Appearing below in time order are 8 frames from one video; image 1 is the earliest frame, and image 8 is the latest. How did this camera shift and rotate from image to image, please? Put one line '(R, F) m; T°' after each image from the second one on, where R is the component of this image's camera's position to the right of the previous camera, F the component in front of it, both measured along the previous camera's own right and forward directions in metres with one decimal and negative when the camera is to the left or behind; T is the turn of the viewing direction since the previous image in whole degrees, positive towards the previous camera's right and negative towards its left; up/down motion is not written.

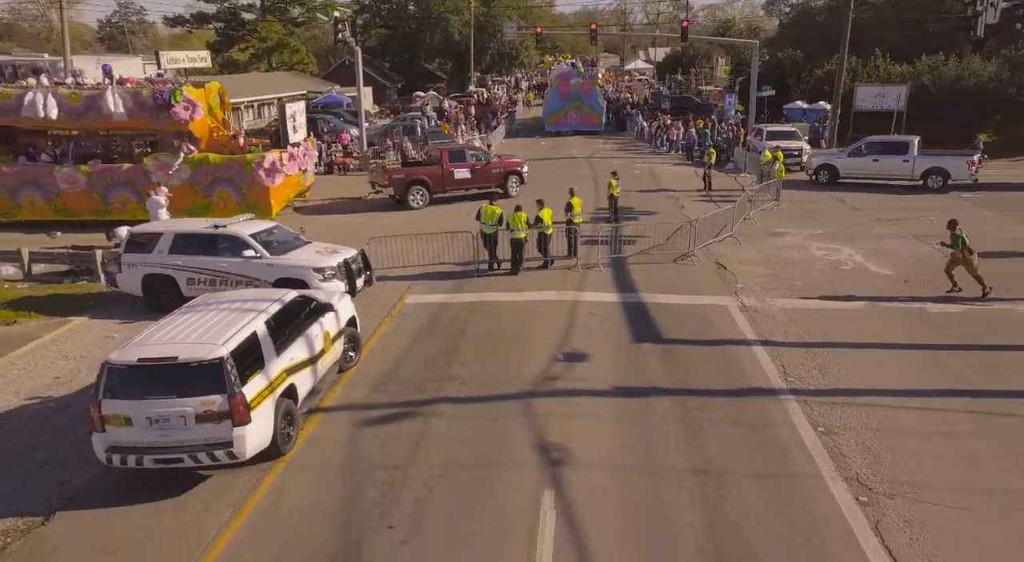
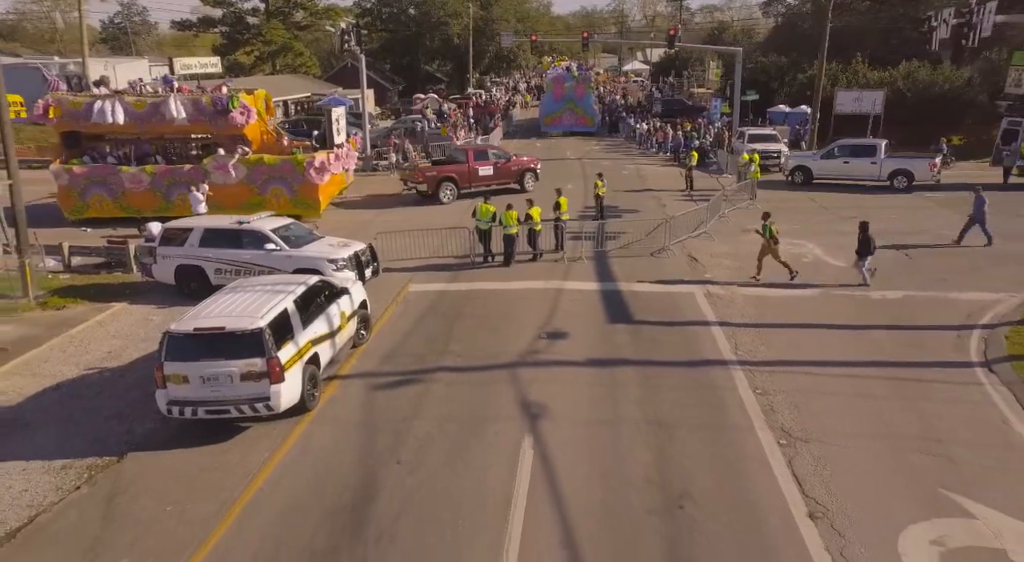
(+0.2, -1.7) m; 0°
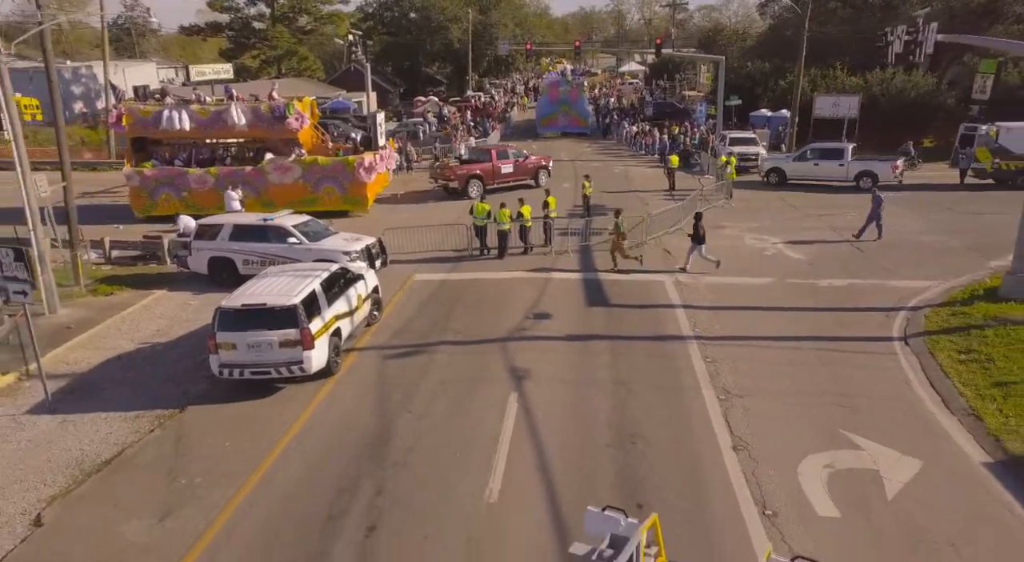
(+0.2, -2.0) m; 0°
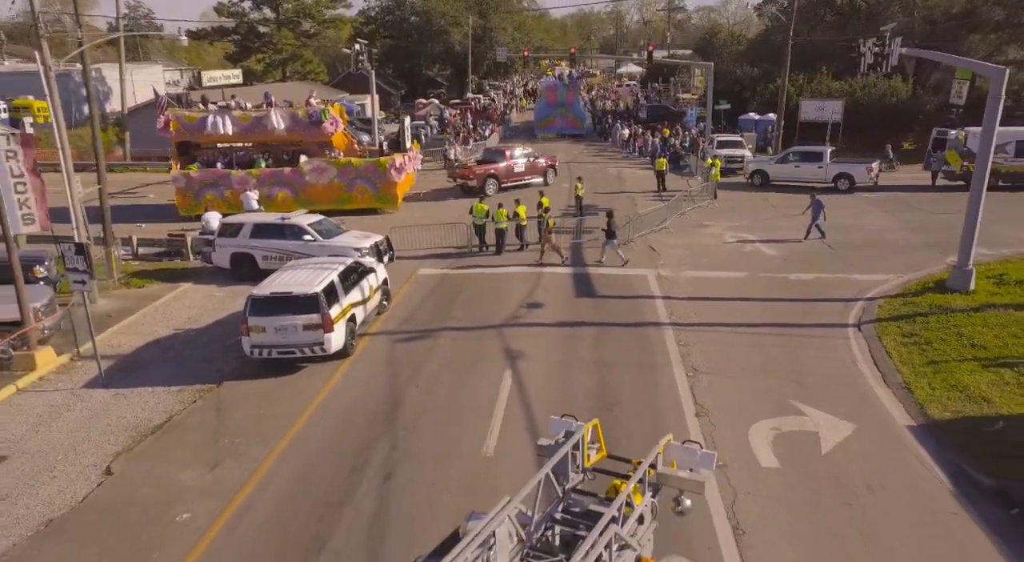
(+0.1, -1.6) m; 0°
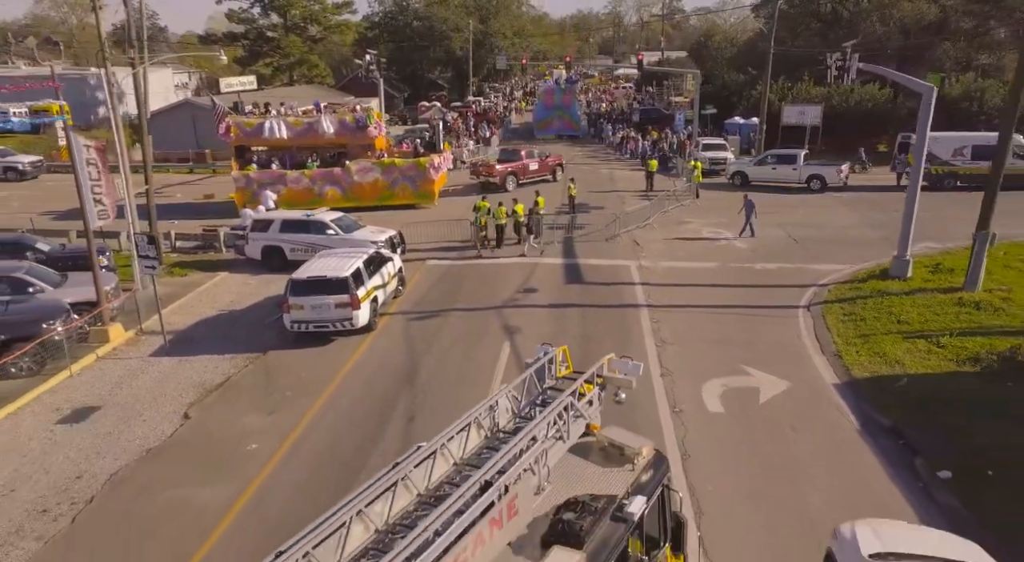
(0.0, -2.4) m; 0°
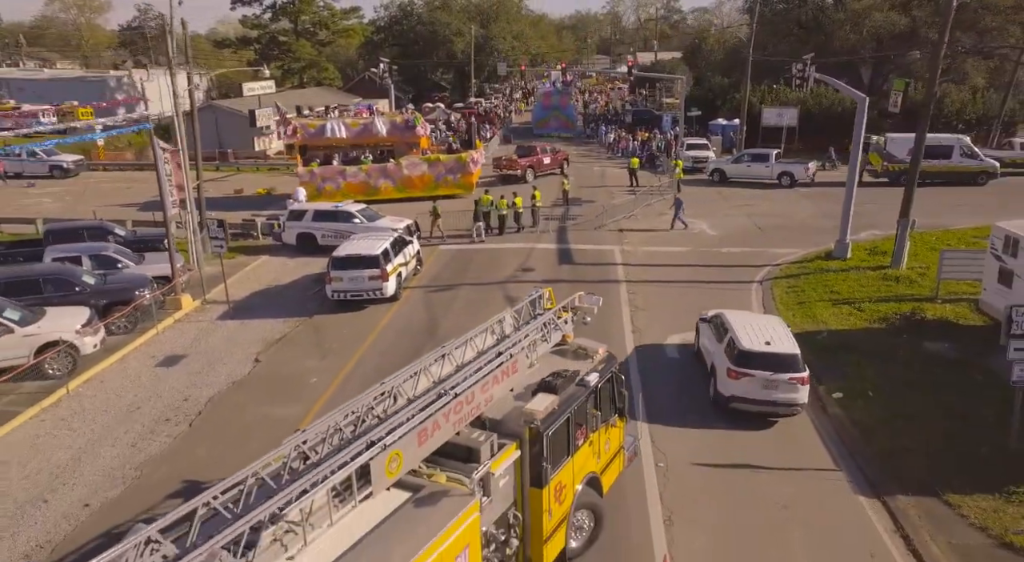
(0.0, -3.3) m; 0°
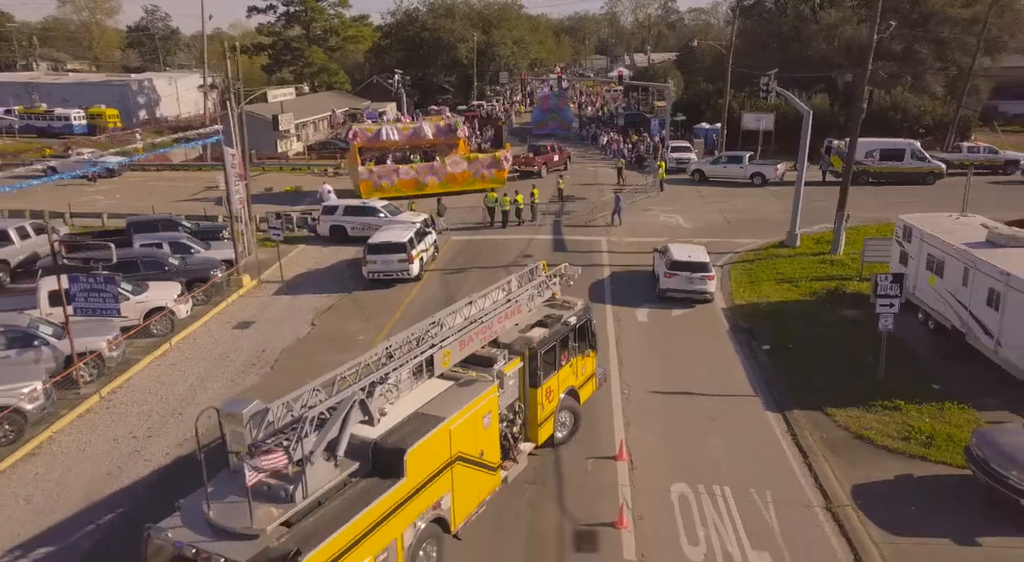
(-0.1, -4.1) m; 0°
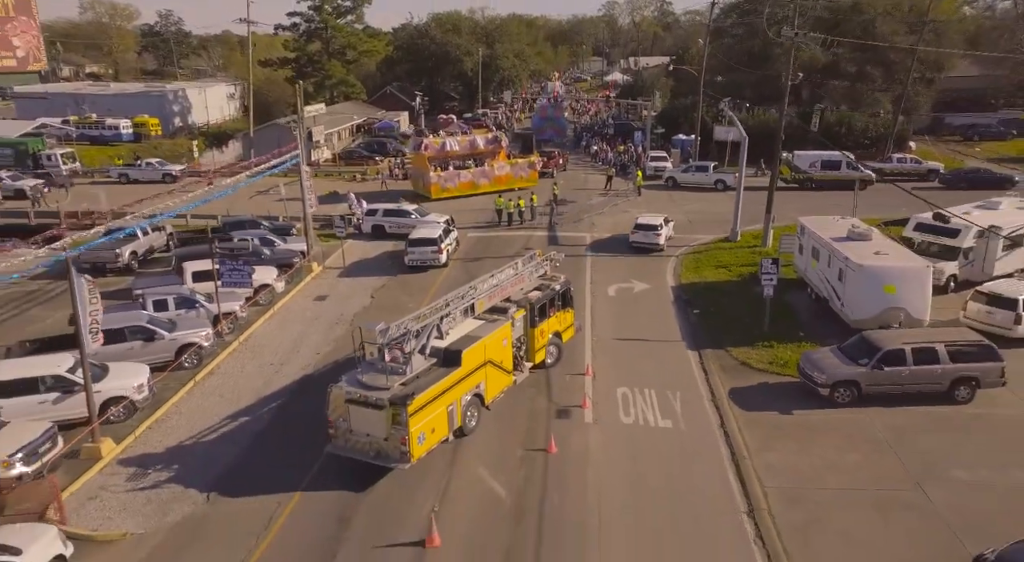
(-0.2, -7.3) m; 0°
